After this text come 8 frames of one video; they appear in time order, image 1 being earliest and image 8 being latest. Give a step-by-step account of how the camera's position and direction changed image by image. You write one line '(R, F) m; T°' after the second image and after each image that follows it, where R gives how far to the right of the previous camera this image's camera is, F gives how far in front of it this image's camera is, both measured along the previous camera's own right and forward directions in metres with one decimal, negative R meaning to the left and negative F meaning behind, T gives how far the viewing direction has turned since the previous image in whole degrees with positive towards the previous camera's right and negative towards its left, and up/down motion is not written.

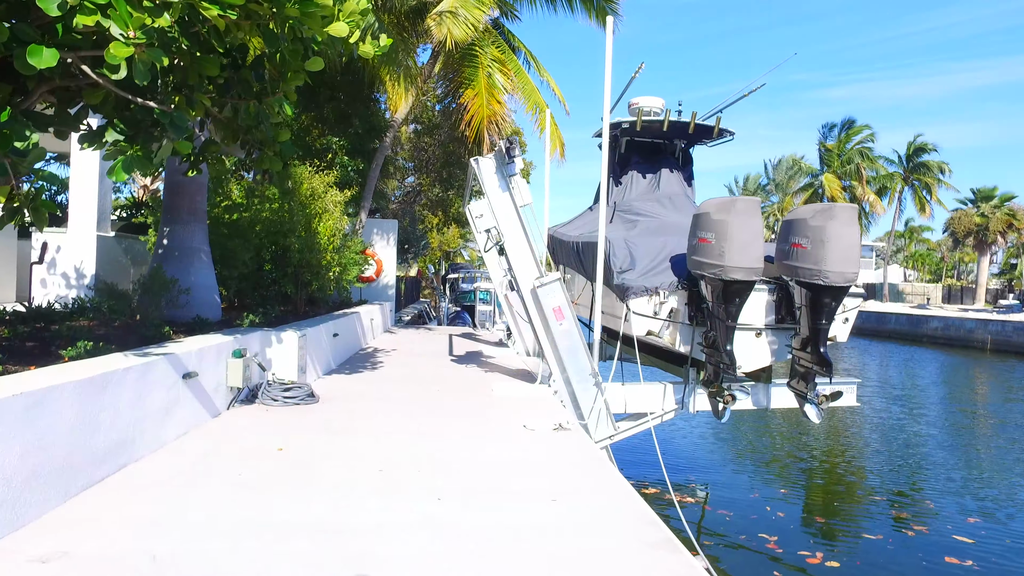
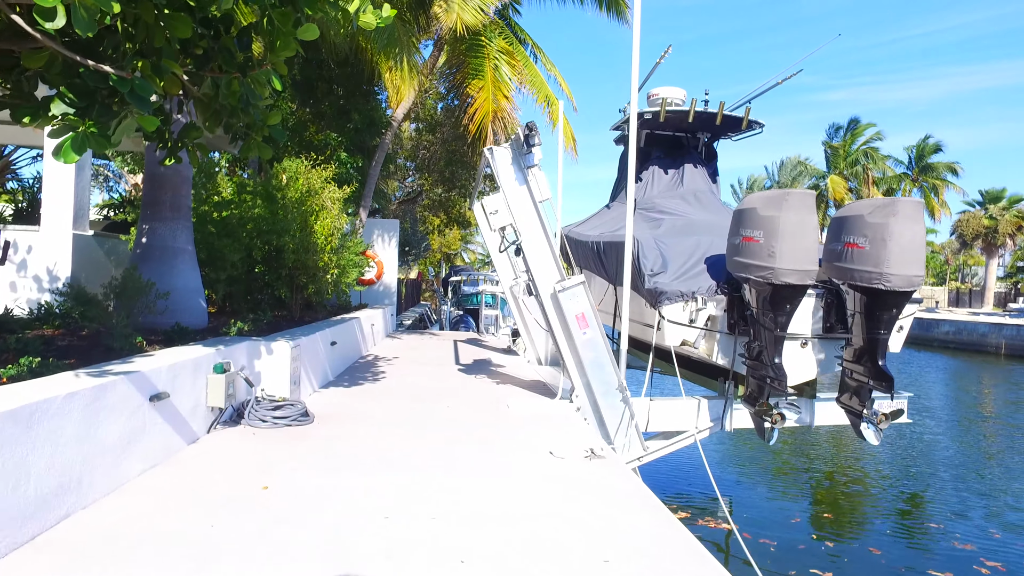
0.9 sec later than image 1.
(-0.2, +0.8) m; 0°
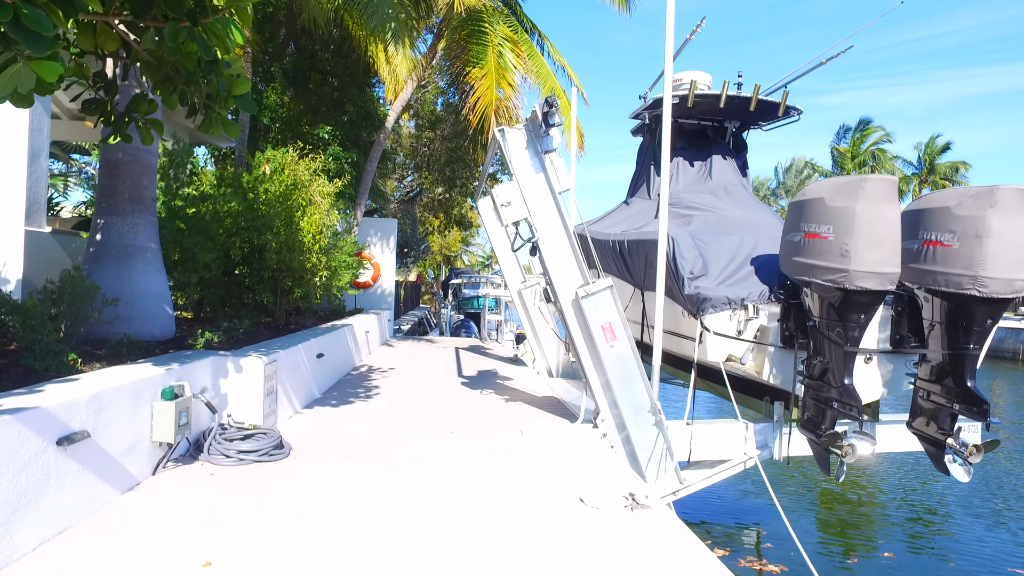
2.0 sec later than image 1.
(-0.1, +1.0) m; 0°
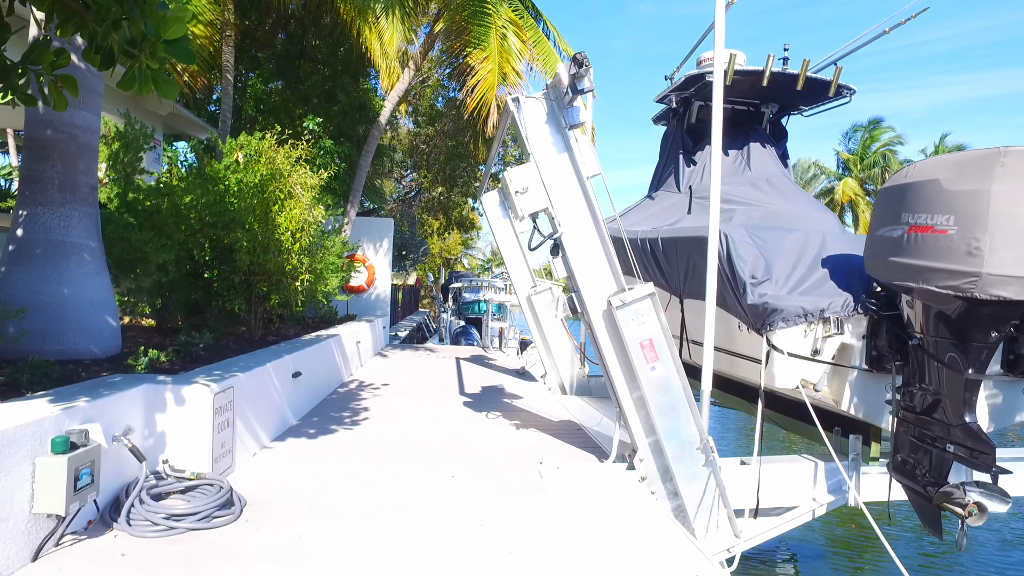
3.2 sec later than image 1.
(-0.1, +1.1) m; 0°
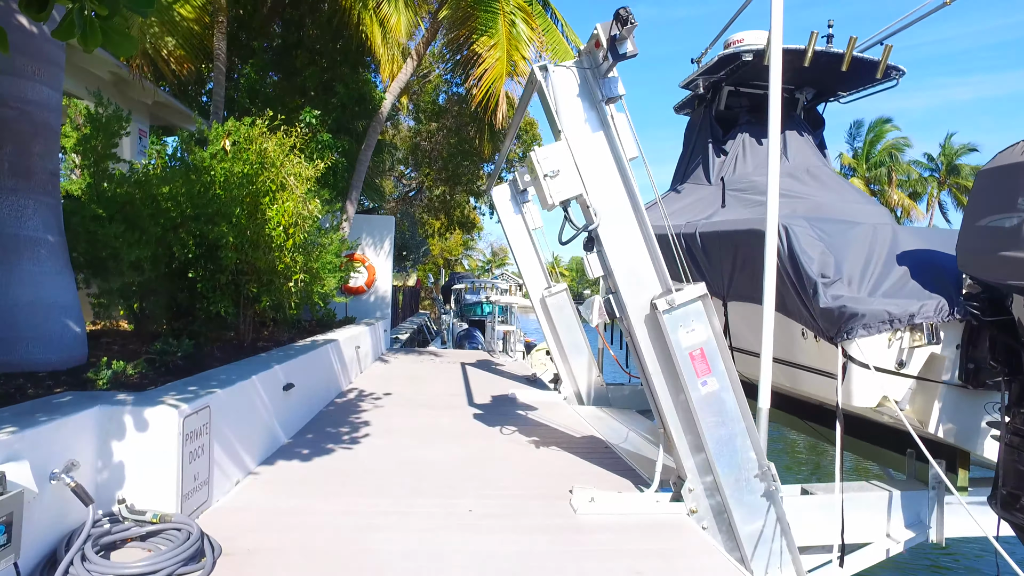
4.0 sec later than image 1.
(-0.2, +0.7) m; 0°
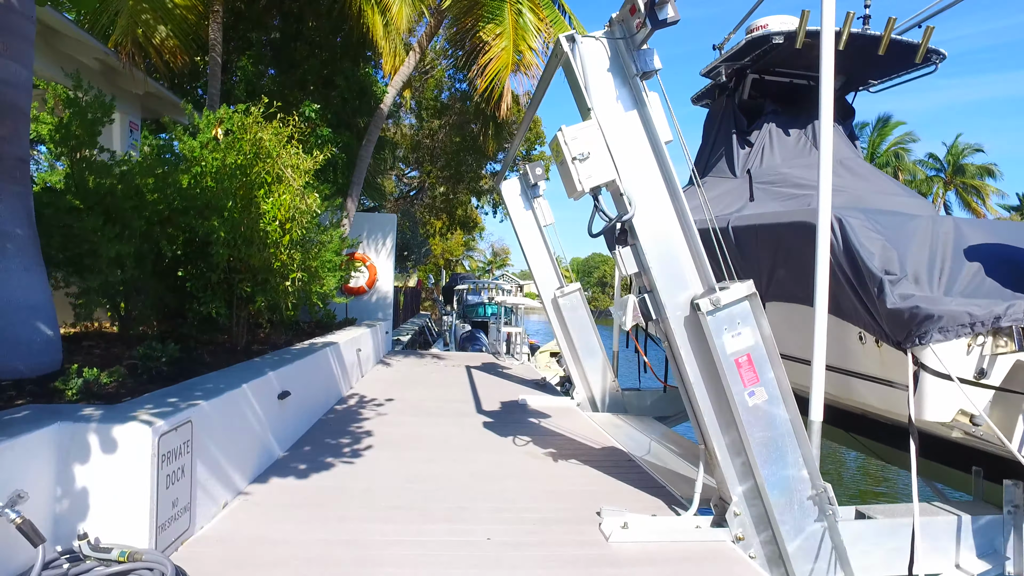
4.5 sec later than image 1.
(-0.1, +0.5) m; 0°
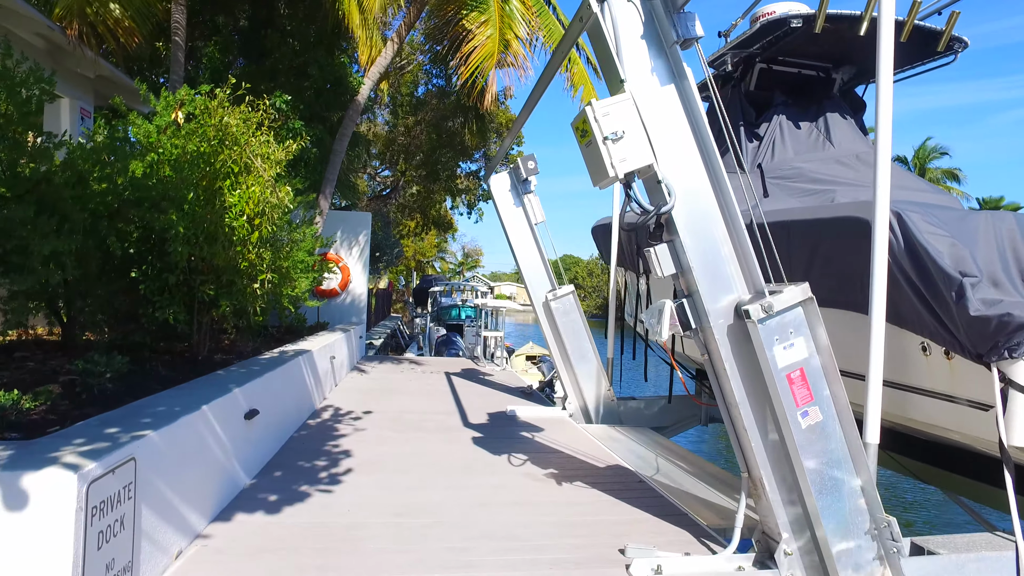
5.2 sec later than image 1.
(-0.2, +0.6) m; +3°
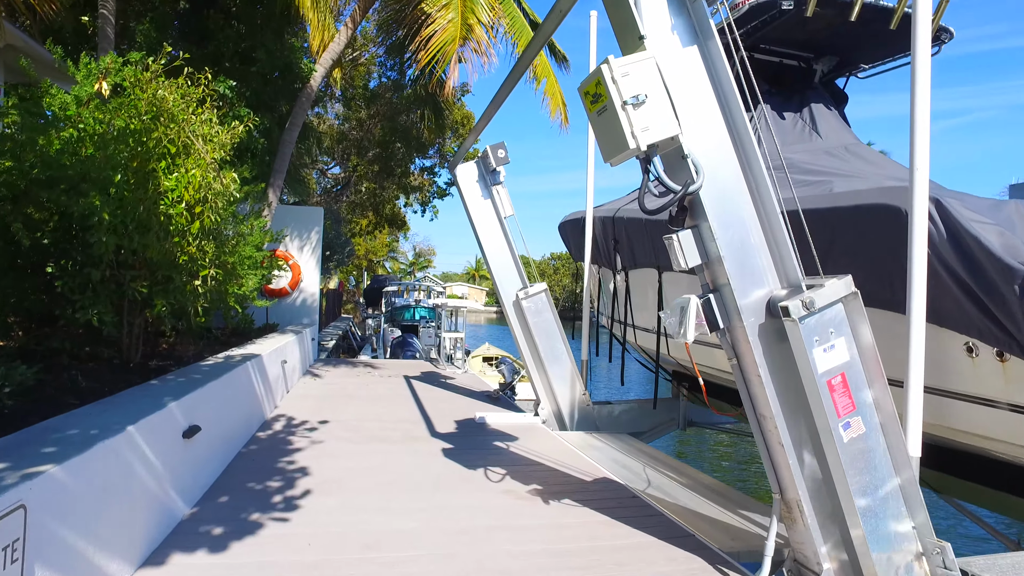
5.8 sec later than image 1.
(-0.2, +0.5) m; +4°
